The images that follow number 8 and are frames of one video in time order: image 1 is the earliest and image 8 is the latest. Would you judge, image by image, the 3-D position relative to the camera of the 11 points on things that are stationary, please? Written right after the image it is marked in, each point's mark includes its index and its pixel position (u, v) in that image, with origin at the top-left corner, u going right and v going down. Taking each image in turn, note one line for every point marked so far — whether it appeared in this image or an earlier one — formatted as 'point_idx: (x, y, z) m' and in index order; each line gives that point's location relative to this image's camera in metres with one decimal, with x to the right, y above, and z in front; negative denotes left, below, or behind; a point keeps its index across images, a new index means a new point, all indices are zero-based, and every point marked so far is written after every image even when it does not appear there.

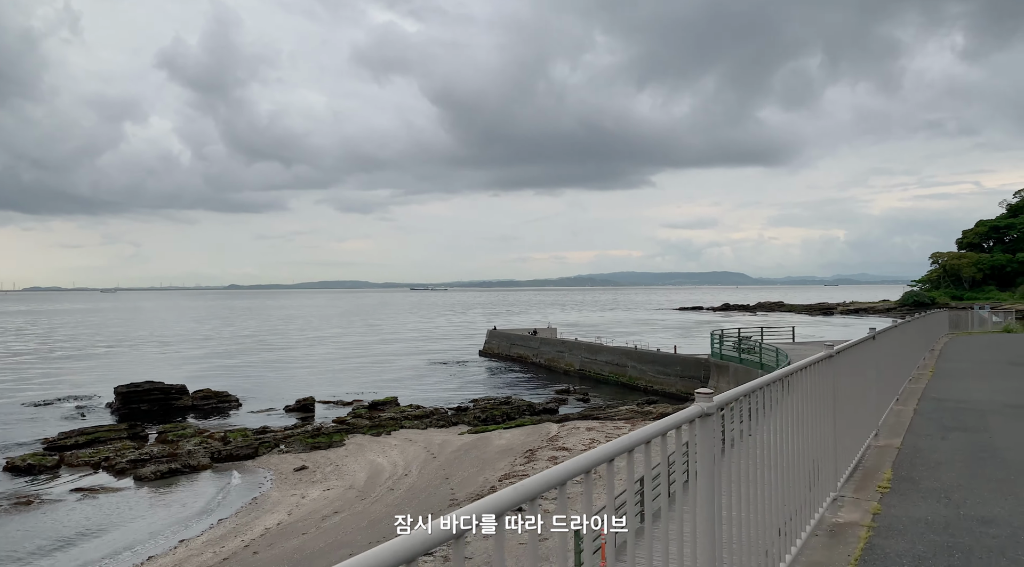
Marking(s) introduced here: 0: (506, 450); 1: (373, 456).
0: (-0.2, -4.5, +19.4) m
1: (-3.9, -4.8, +20.0) m
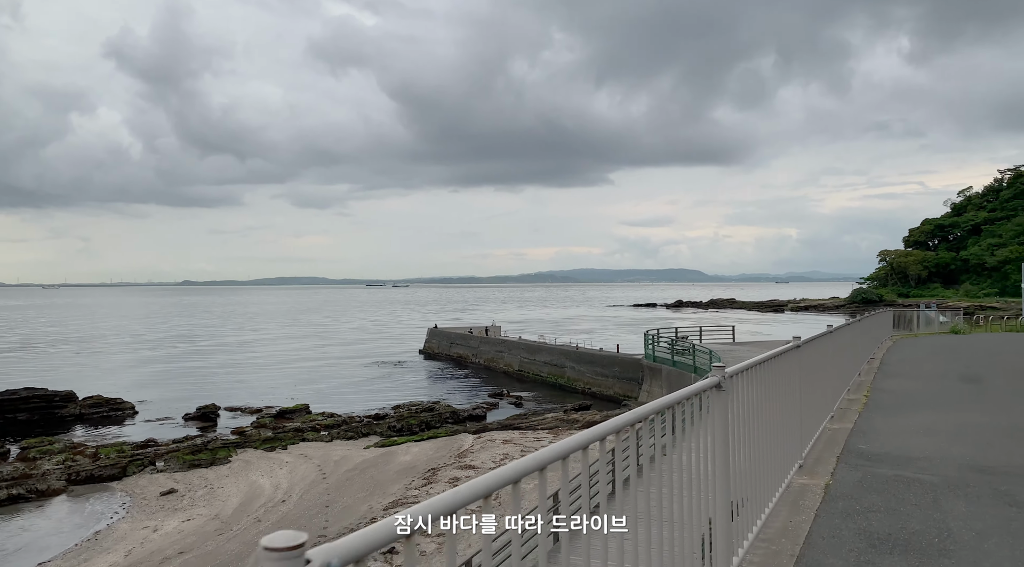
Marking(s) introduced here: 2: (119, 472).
0: (-2.5, -4.4, +17.1) m
1: (-6.2, -4.7, +17.6) m
2: (-9.8, -4.7, +18.2) m
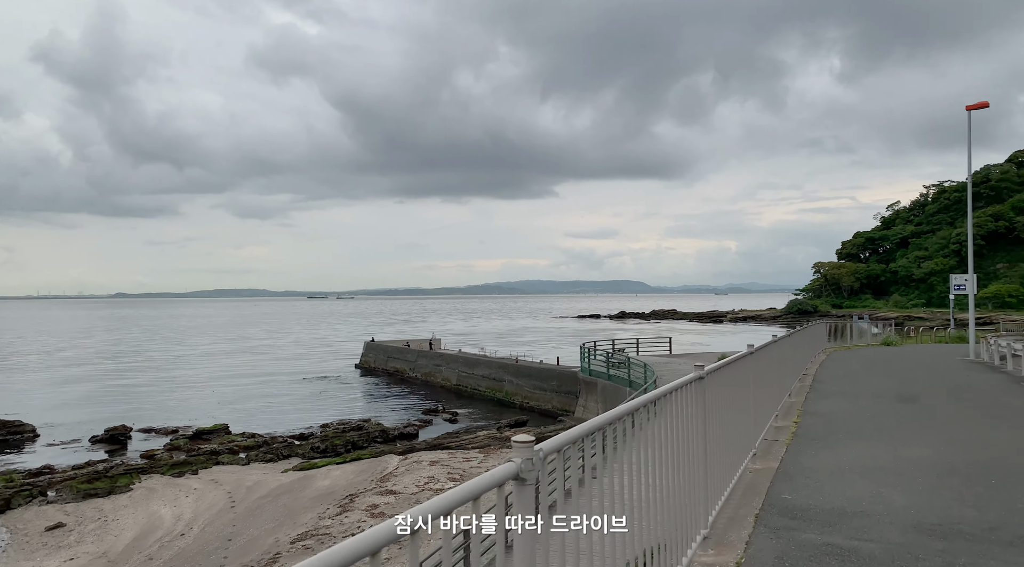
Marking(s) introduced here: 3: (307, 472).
0: (-4.1, -4.6, +16.0) m
1: (-7.9, -4.9, +16.1) m
2: (-11.5, -5.0, +16.4) m
3: (-5.2, -4.7, +18.3) m
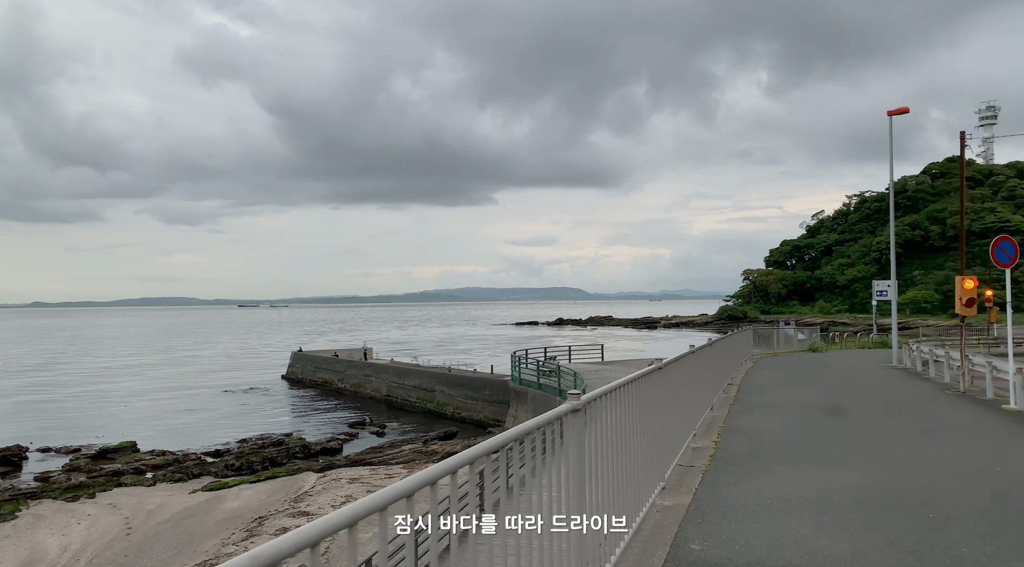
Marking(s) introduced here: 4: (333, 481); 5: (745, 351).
0: (-5.7, -4.8, +14.8) m
1: (-9.5, -5.1, +14.7) m
2: (-13.1, -5.2, +14.7) m
3: (-6.9, -4.9, +17.1) m
4: (-4.1, -4.6, +16.8) m
5: (+6.2, -1.8, +19.4) m
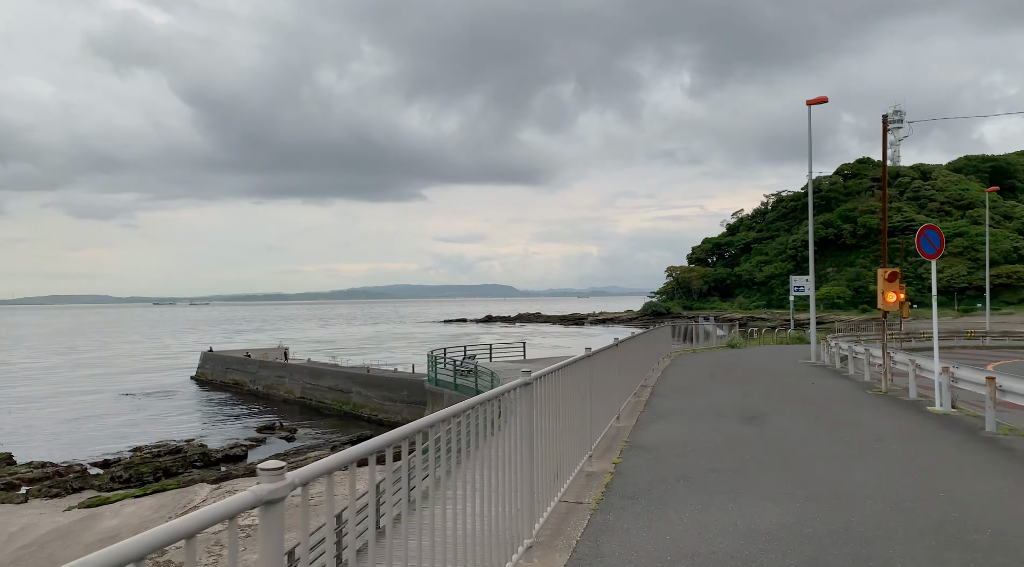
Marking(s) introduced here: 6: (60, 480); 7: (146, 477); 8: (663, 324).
0: (-7.4, -4.7, +13.3) m
1: (-11.1, -5.0, +12.8) m
2: (-14.8, -5.1, +12.5) m
3: (-8.9, -4.8, +15.5) m
4: (-6.0, -4.5, +15.4) m
5: (+4.0, -1.7, +19.0) m
6: (-11.9, -5.2, +19.1) m
7: (-9.7, -5.2, +19.3) m
8: (+4.1, -1.1, +19.2) m
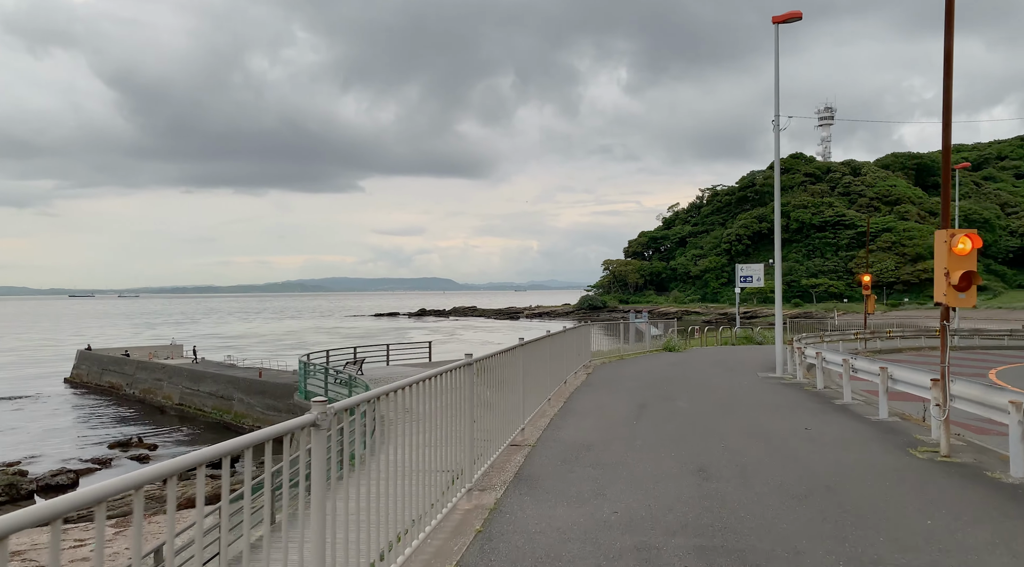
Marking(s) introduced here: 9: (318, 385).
0: (-9.3, -4.4, +8.9) m
1: (-13.0, -4.8, +8.1) m
2: (-16.6, -4.8, +7.4) m
3: (-10.9, -4.5, +10.9) m
4: (-8.1, -4.2, +11.1) m
5: (+1.7, -1.4, +15.5) m
6: (-14.2, -4.9, +14.3) m
7: (-12.1, -4.8, +14.7) m
8: (+1.7, -0.8, +15.7) m
9: (-4.3, -2.3, +16.8) m
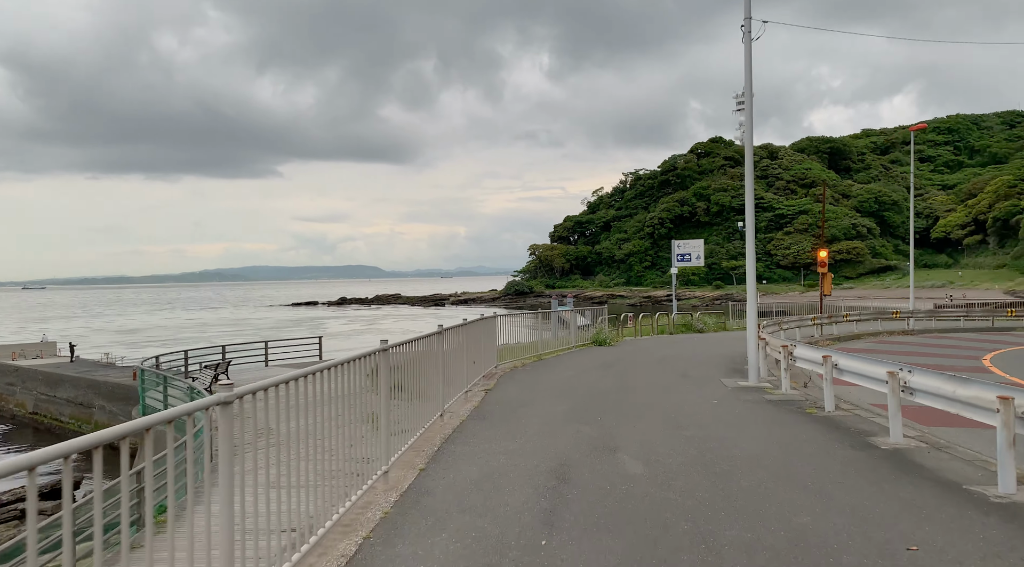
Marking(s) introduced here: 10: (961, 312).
0: (-10.4, -4.4, +5.0) m
1: (-13.9, -4.8, +3.9) m
2: (-17.4, -4.9, +2.9) m
3: (-12.2, -4.5, +6.9) m
4: (-9.4, -4.1, +7.3) m
5: (-0.2, -1.1, +12.7) m
6: (-15.8, -4.8, +10.0) m
7: (-13.7, -4.7, +10.5) m
8: (-0.1, -0.5, +12.8) m
9: (-6.2, -2.0, +13.3) m
10: (+11.0, -0.7, +17.9) m
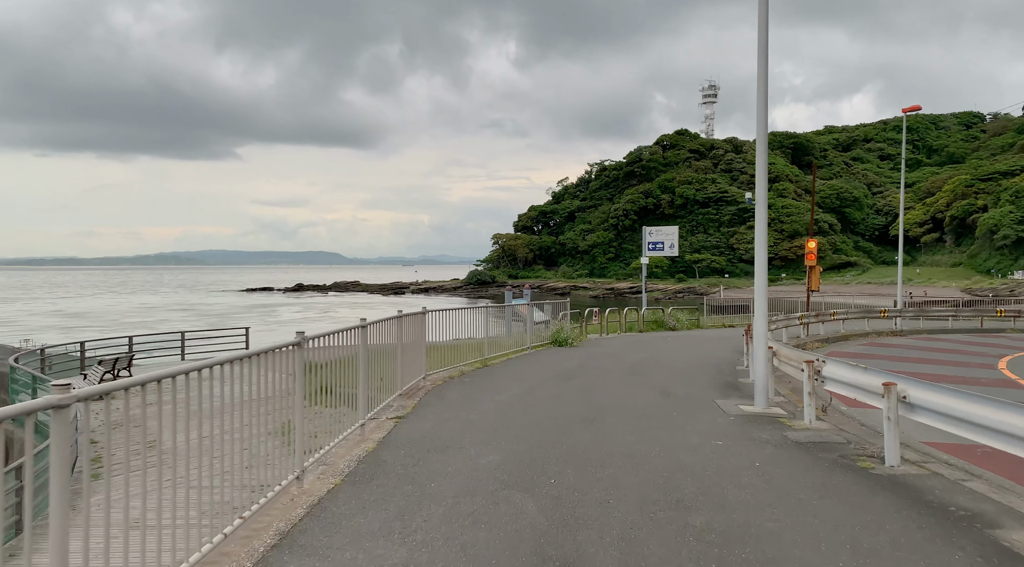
0: (-10.8, -4.1, +2.8) m
1: (-14.3, -4.5, +1.4) m
2: (-17.8, -4.6, +0.3) m
3: (-12.7, -4.2, +4.5) m
4: (-9.9, -3.8, +5.1) m
5: (-1.0, -0.9, +10.9) m
6: (-16.5, -4.3, +7.4) m
7: (-14.4, -4.3, +8.1) m
8: (-0.9, -0.3, +11.0) m
9: (-7.1, -1.7, +11.2) m
10: (+10.0, -0.6, +16.6) m
